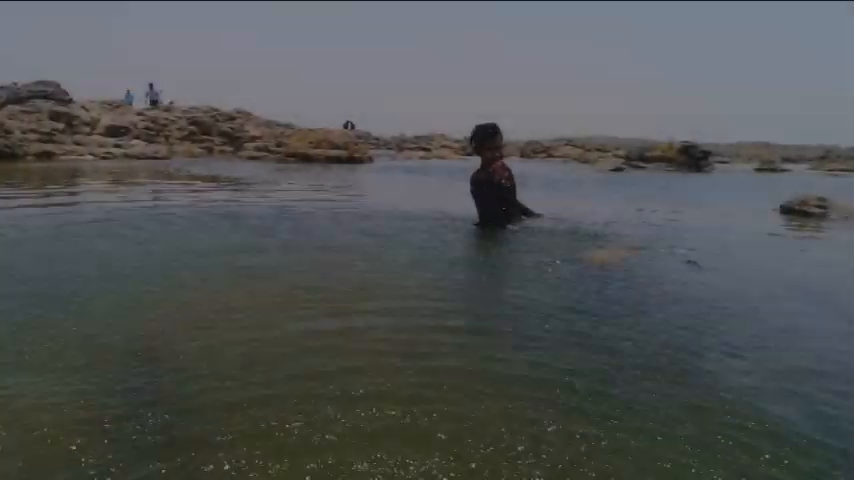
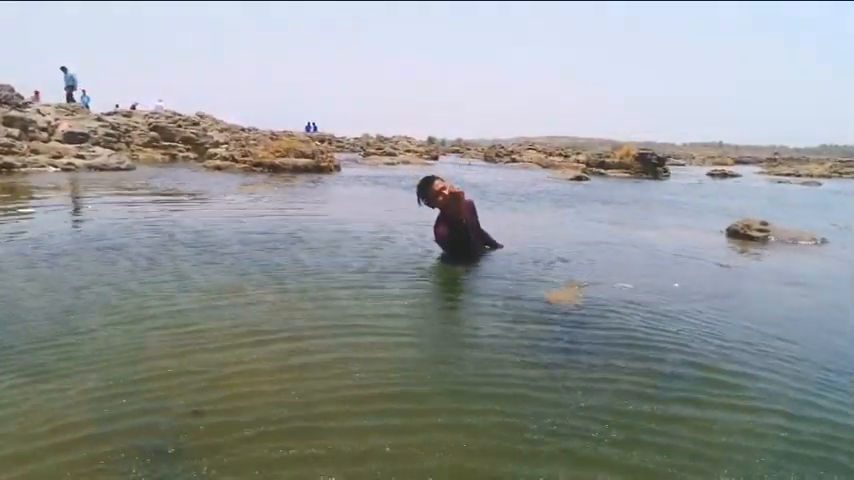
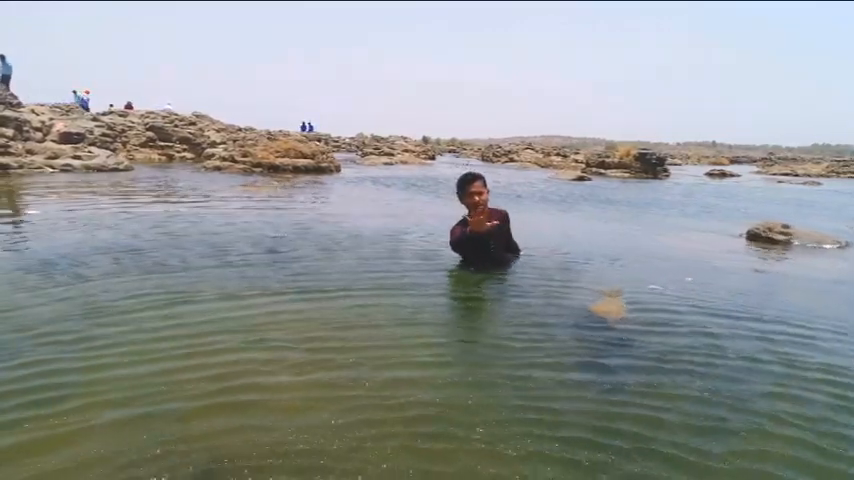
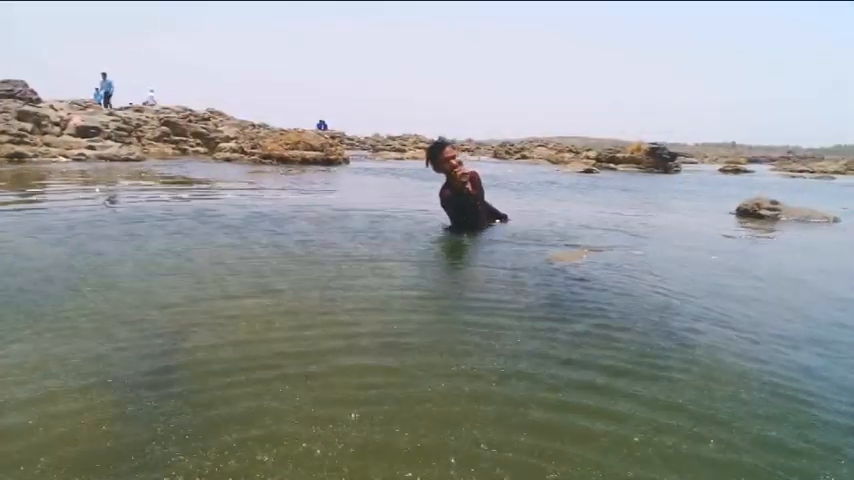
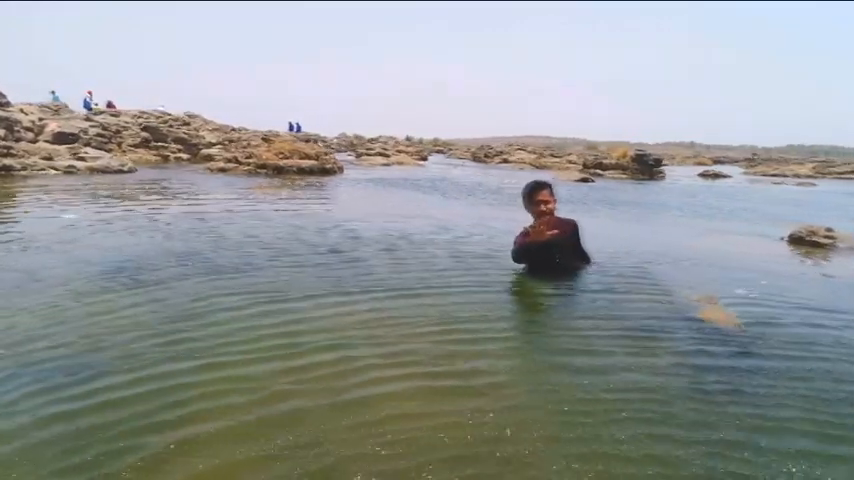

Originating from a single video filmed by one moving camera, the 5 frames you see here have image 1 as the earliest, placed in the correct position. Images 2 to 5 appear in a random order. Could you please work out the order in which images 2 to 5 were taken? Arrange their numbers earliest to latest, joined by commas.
4, 2, 3, 5
